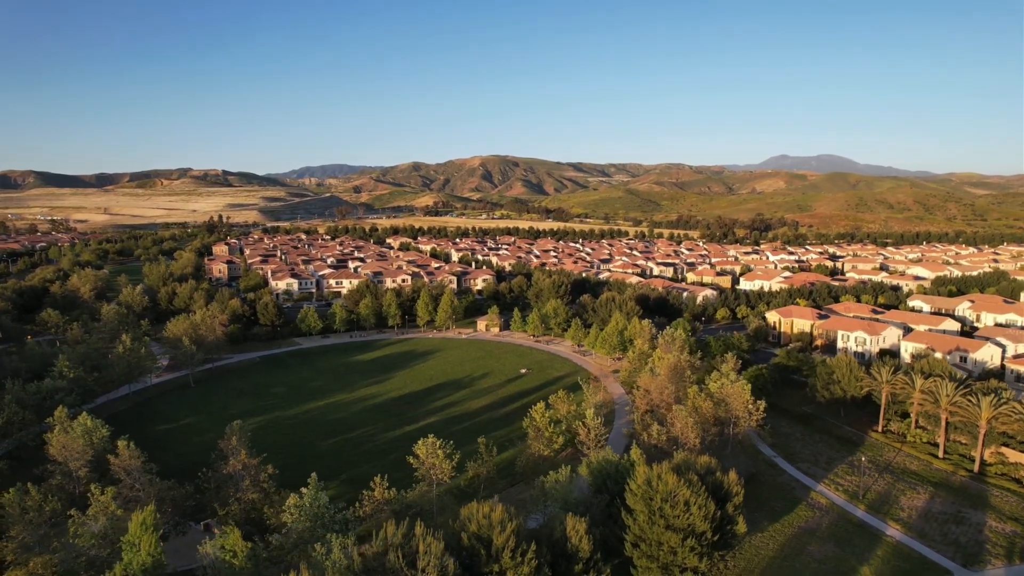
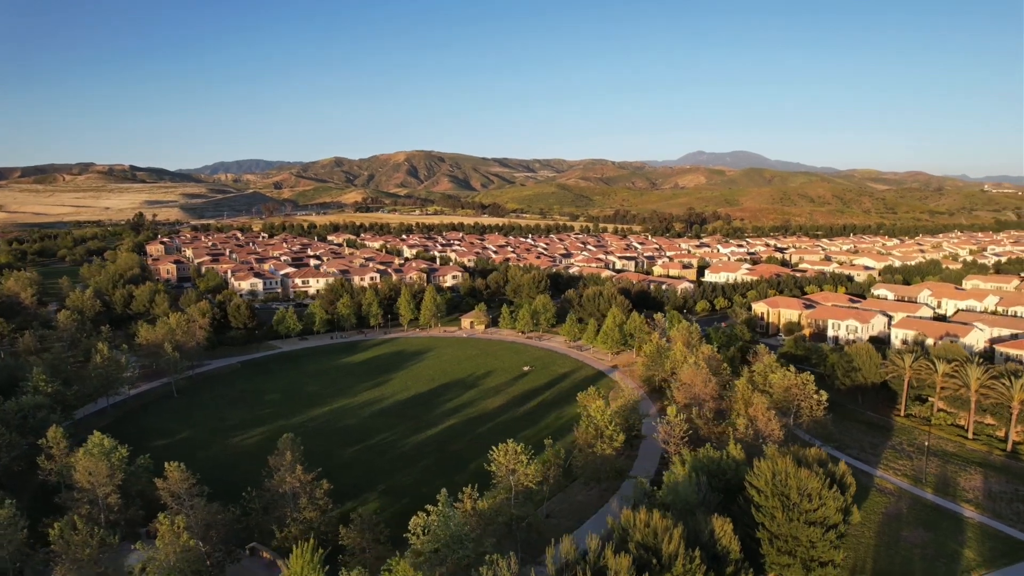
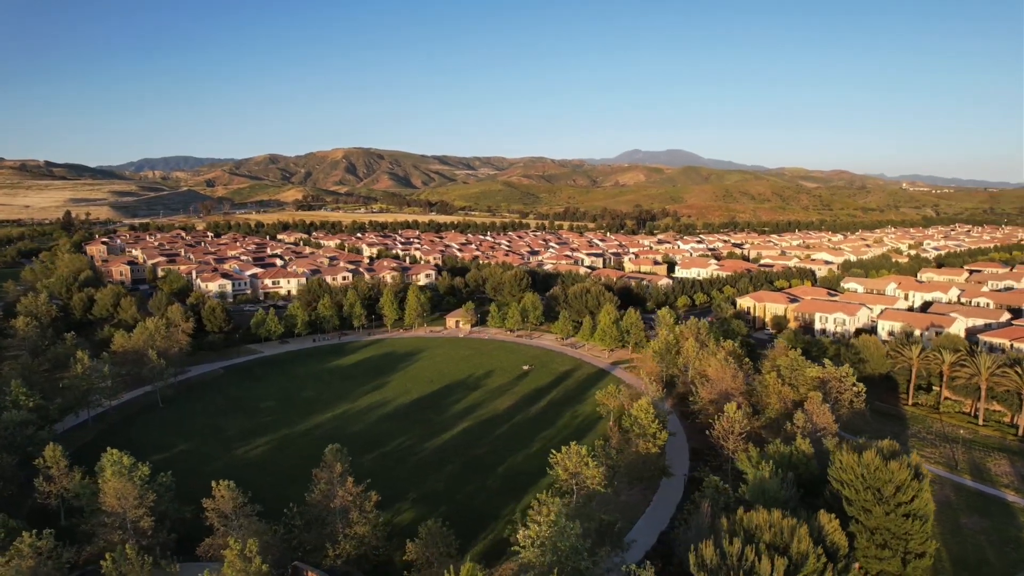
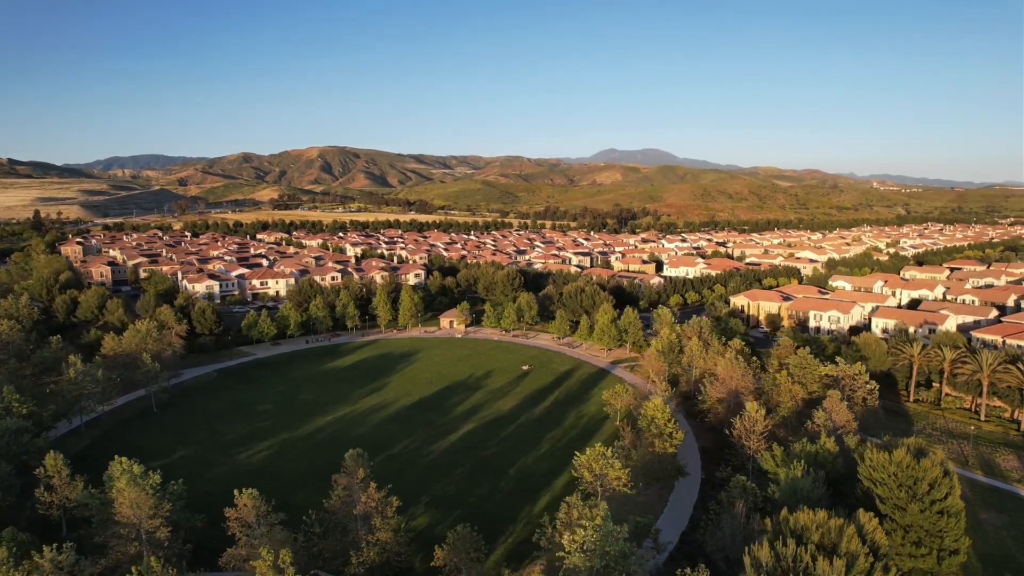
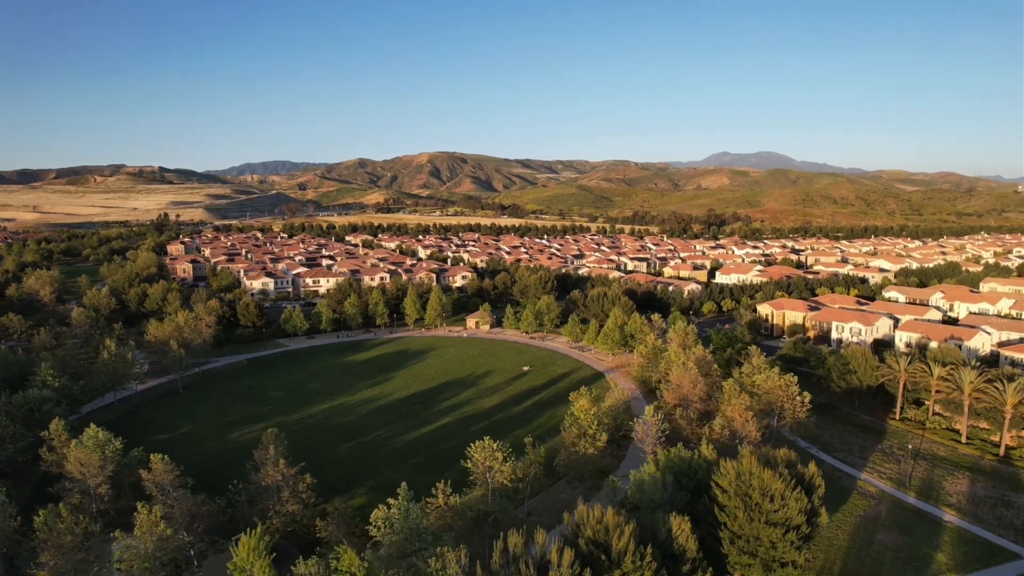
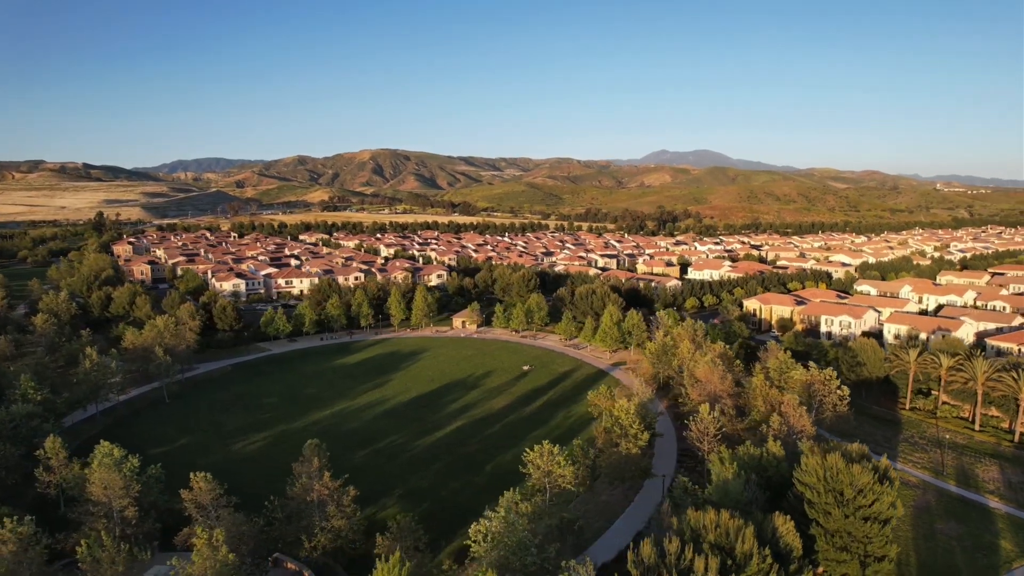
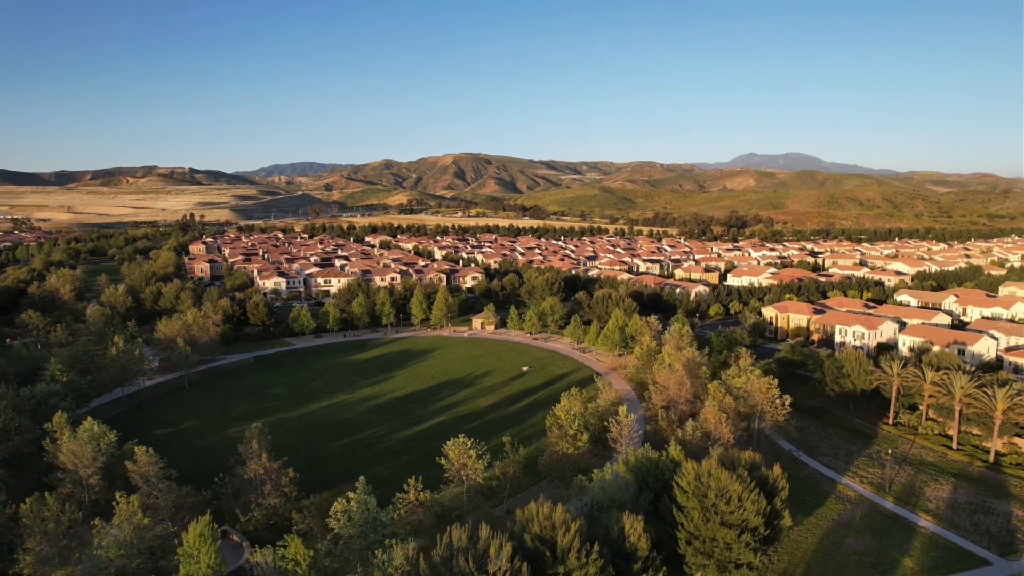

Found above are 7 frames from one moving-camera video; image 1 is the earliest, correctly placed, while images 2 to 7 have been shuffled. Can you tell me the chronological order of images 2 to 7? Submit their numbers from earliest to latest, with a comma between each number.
7, 5, 2, 6, 3, 4
